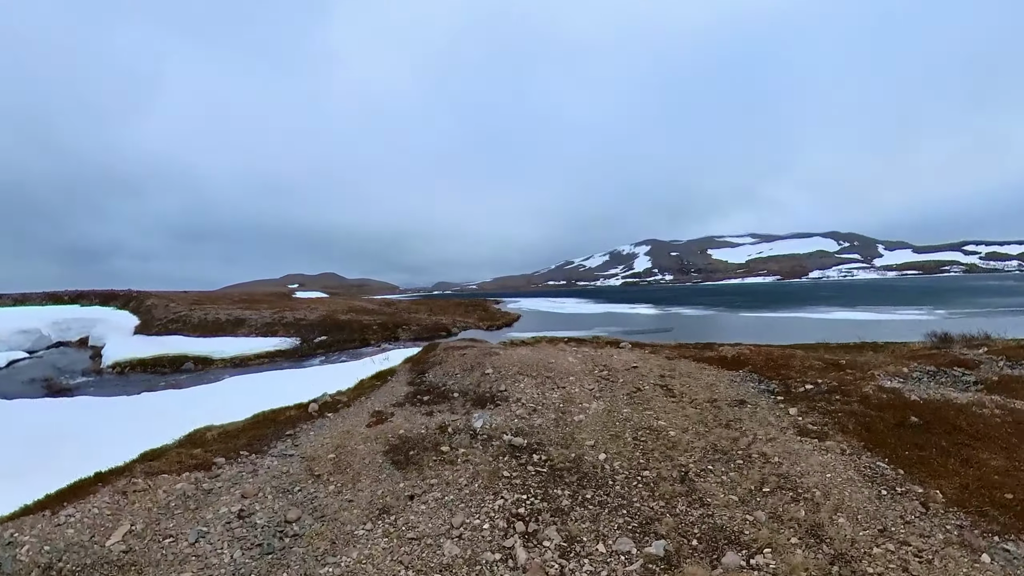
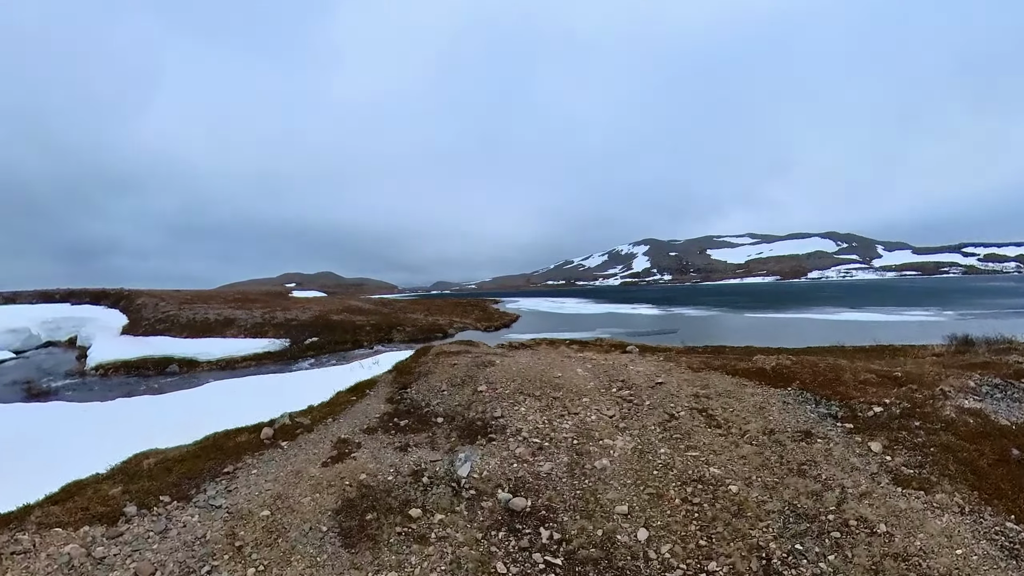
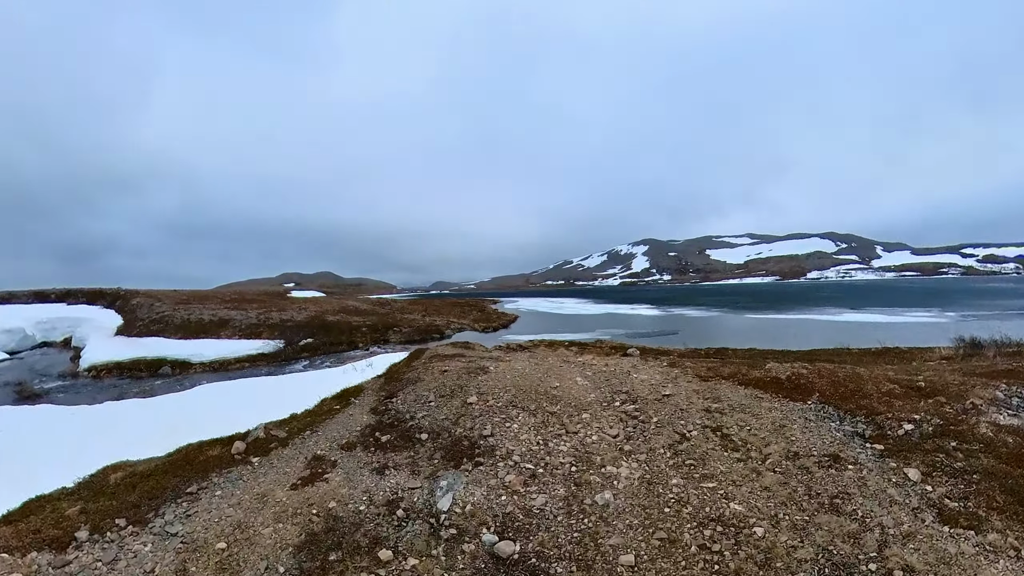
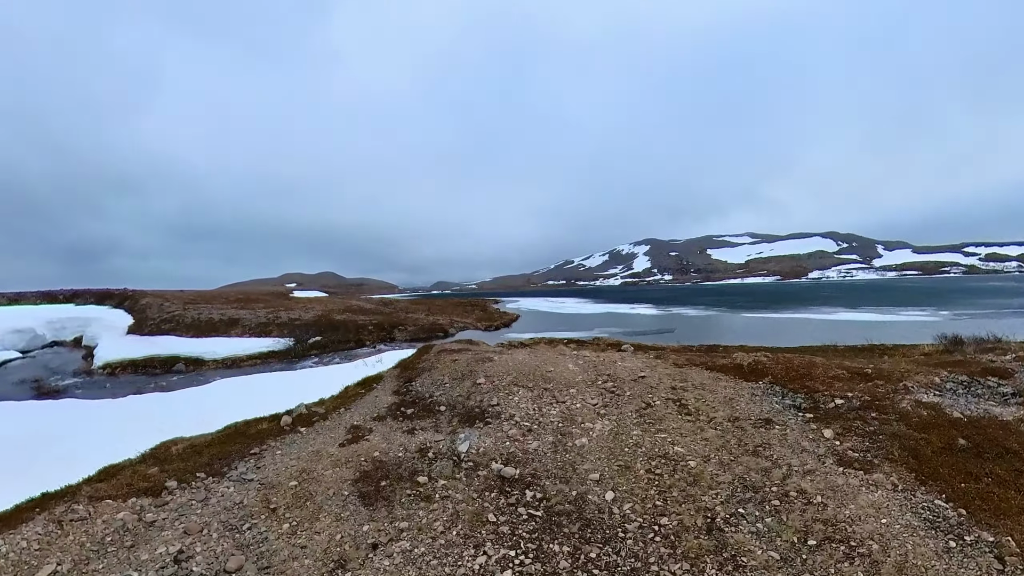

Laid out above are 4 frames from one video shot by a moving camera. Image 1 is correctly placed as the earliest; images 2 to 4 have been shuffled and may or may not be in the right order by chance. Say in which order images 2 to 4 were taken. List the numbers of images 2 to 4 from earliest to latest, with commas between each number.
4, 2, 3
